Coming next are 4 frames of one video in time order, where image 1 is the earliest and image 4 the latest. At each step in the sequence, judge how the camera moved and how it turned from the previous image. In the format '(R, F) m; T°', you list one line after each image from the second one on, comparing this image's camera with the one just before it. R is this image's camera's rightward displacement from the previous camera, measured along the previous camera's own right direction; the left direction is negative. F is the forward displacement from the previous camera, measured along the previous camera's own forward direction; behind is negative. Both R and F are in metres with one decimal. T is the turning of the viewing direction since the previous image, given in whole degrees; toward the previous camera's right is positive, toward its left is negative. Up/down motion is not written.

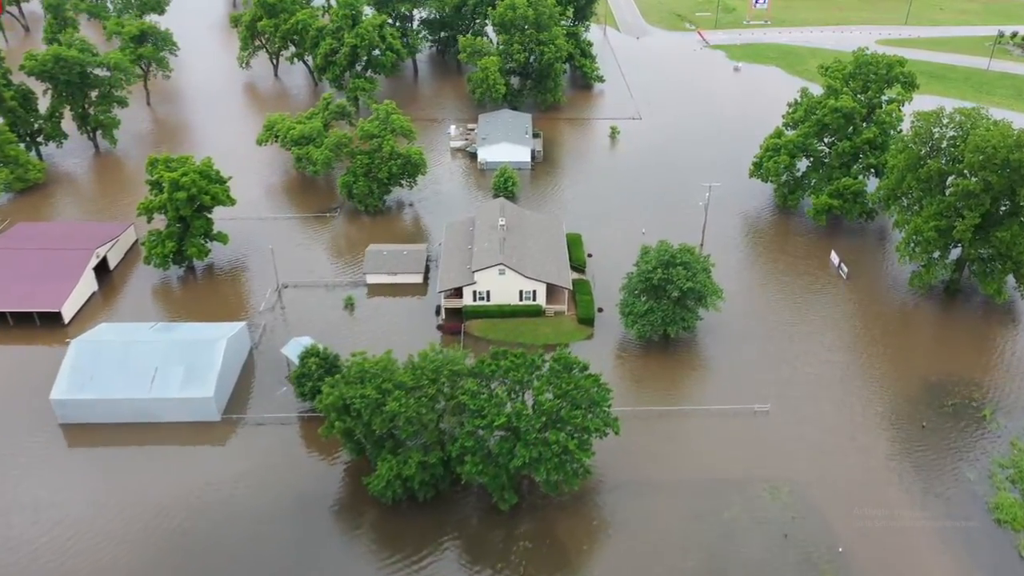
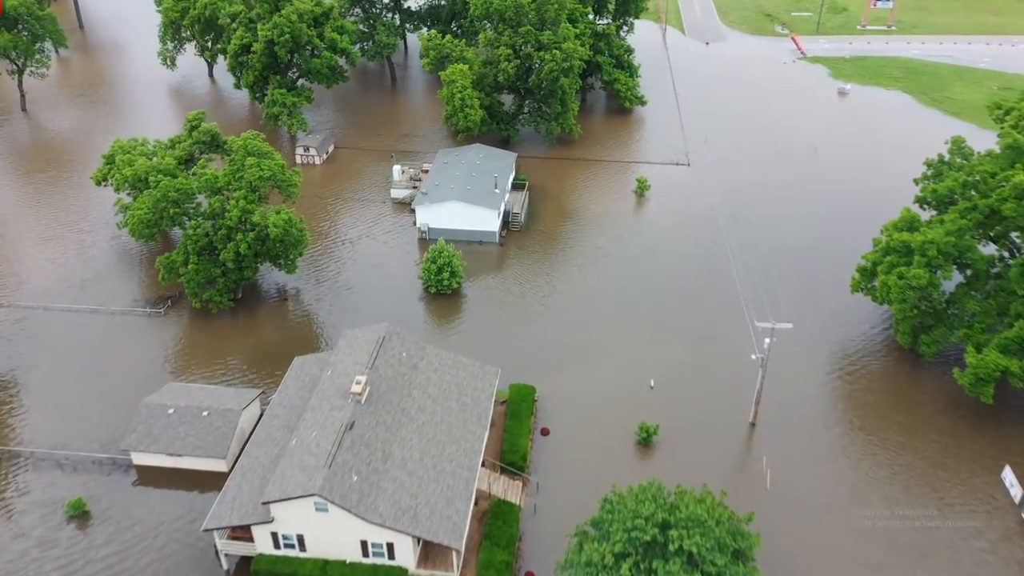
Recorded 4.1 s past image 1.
(+7.1, +25.8) m; -6°
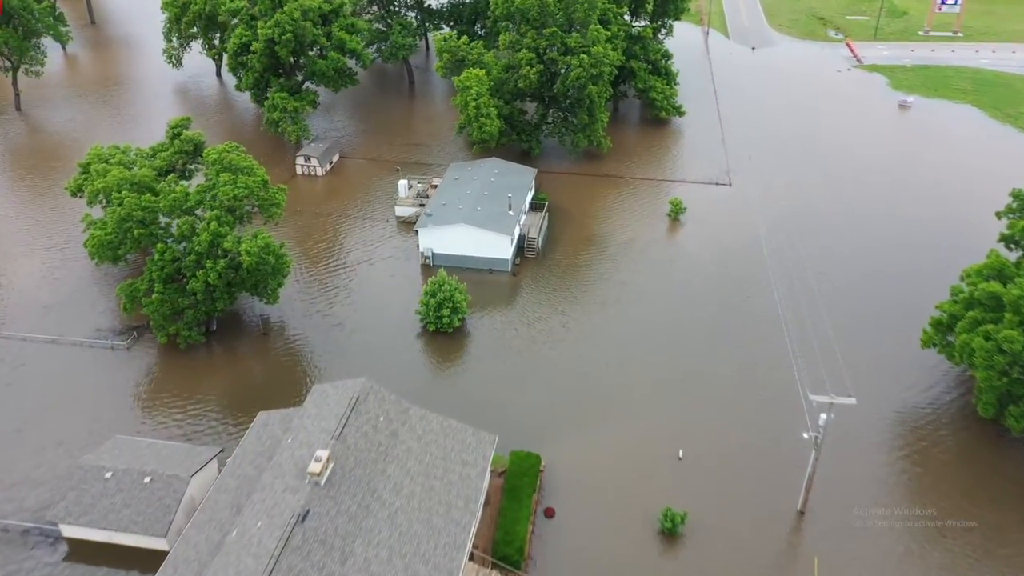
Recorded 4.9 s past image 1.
(+1.0, +5.3) m; -2°
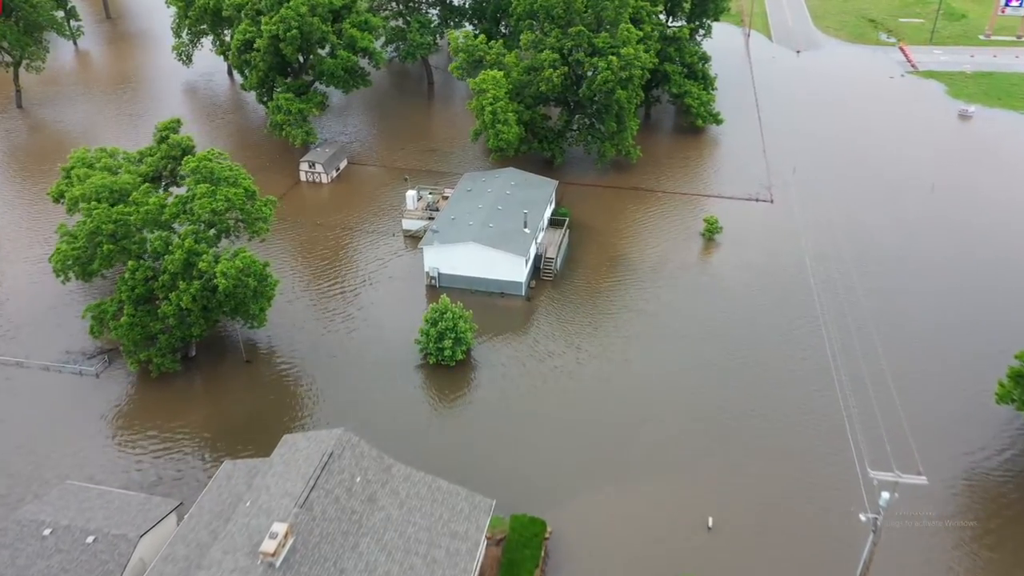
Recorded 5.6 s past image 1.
(+0.7, +4.0) m; -2°
